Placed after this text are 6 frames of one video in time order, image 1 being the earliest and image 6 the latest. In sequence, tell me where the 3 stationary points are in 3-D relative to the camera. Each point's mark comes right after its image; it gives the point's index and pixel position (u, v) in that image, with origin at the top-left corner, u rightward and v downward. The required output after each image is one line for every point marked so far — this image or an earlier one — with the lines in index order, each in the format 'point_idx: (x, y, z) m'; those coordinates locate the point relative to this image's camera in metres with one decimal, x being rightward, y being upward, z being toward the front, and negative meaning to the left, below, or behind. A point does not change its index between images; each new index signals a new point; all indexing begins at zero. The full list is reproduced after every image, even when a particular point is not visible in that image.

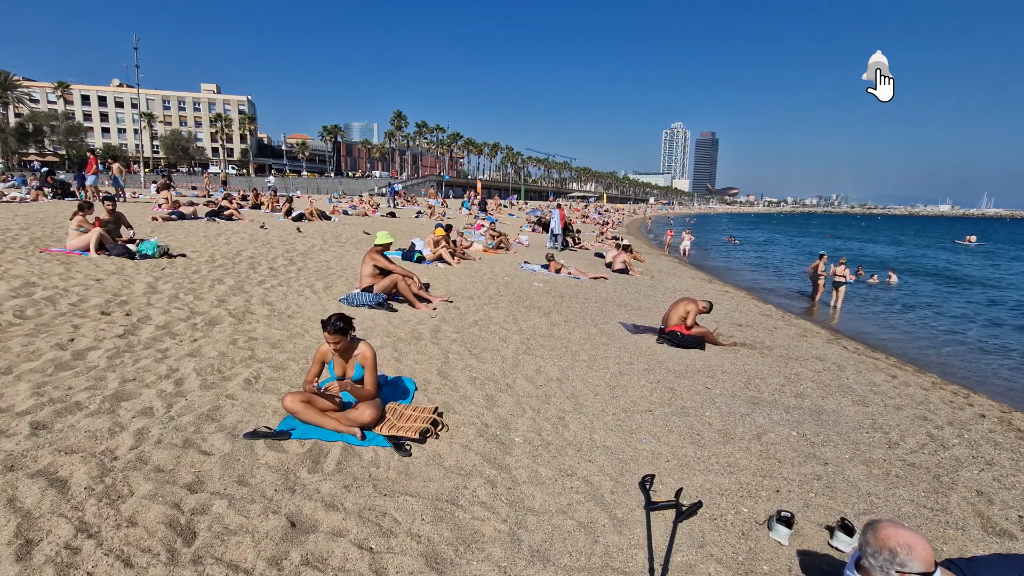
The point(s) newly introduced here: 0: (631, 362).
0: (+1.6, -1.0, +6.8) m
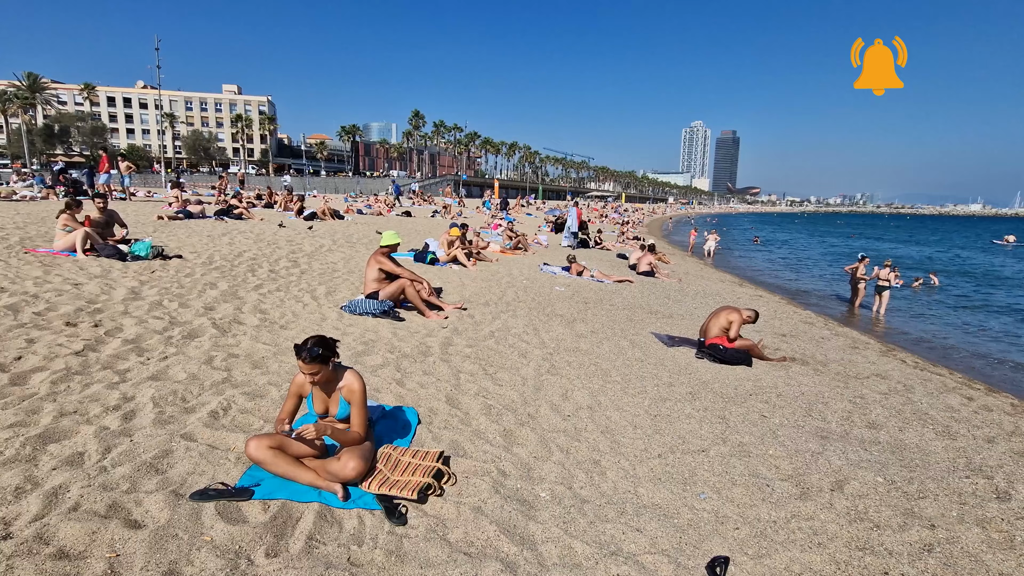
0: (+1.8, -1.1, +5.9) m
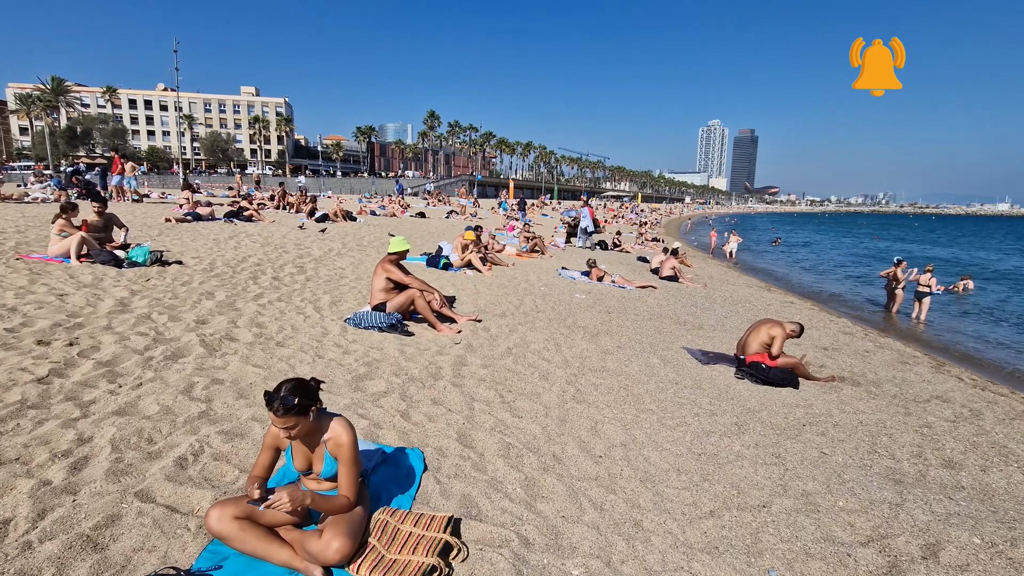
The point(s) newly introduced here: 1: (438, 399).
0: (+2.0, -1.2, +5.2) m
1: (-0.7, -1.0, +4.6) m
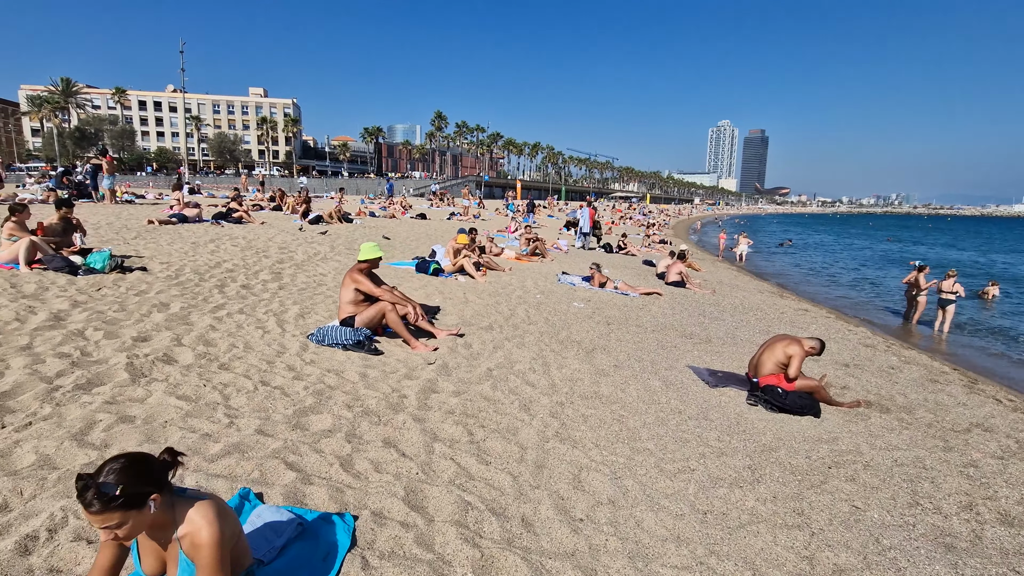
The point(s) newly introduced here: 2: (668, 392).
0: (+1.8, -1.4, +4.4) m
1: (-0.9, -1.1, +3.8) m
2: (+1.7, -1.2, +5.7) m
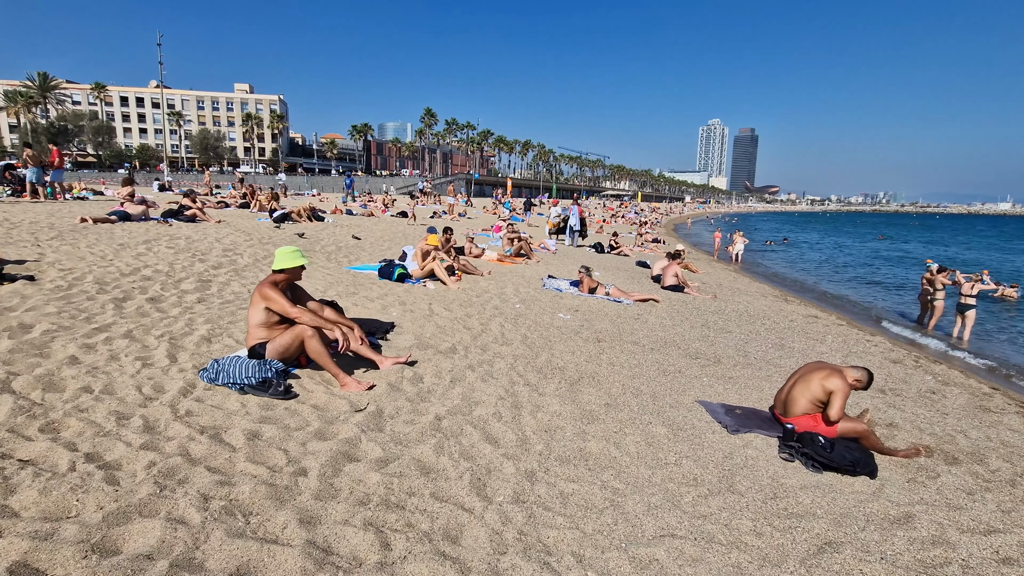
0: (+1.5, -1.5, +3.0) m
1: (-1.2, -1.3, +2.4) m
2: (+1.4, -1.3, +4.3) m
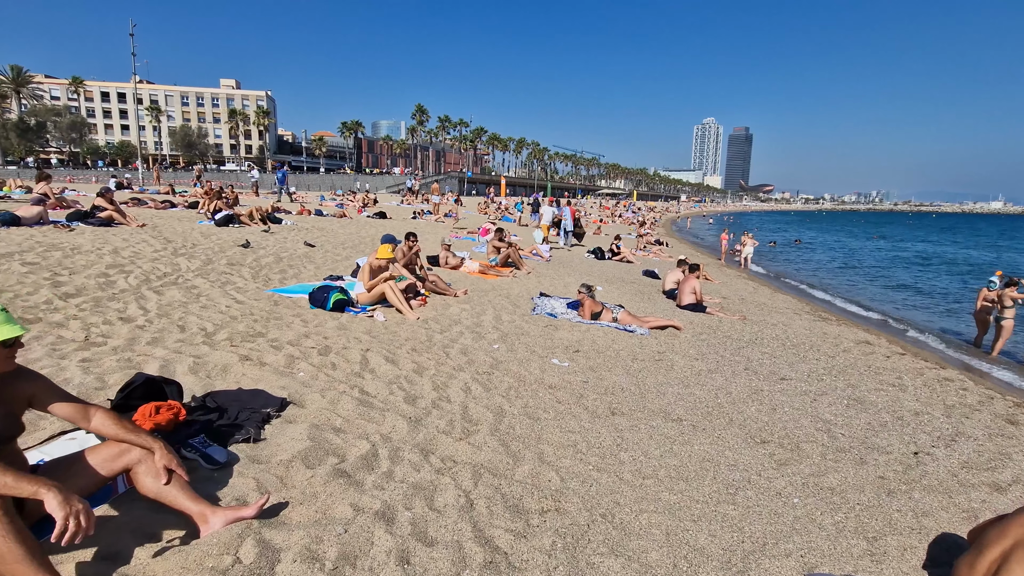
0: (+1.2, -2.0, +0.5) m
1: (-1.4, -1.8, -0.1) m
2: (+1.1, -1.8, +1.8) m
